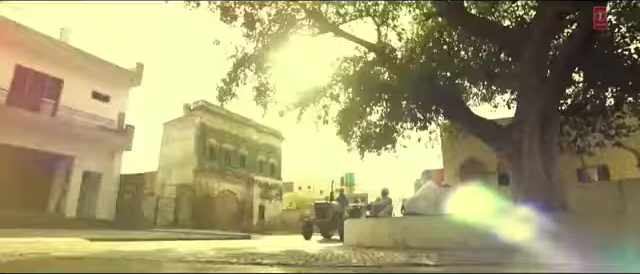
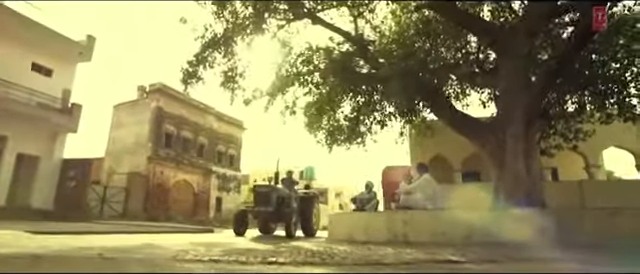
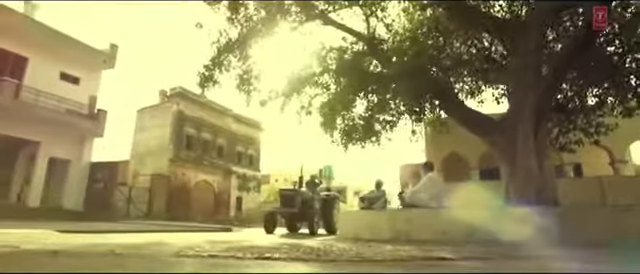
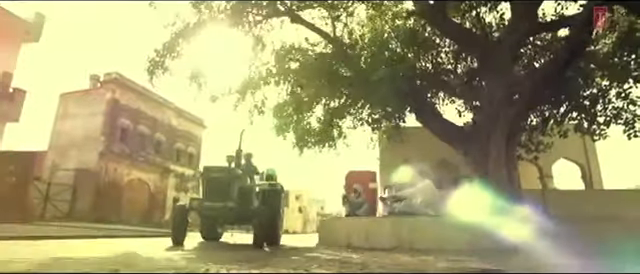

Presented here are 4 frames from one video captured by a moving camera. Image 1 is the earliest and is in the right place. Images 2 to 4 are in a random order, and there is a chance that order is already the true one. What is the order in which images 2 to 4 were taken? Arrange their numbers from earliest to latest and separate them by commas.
3, 2, 4
